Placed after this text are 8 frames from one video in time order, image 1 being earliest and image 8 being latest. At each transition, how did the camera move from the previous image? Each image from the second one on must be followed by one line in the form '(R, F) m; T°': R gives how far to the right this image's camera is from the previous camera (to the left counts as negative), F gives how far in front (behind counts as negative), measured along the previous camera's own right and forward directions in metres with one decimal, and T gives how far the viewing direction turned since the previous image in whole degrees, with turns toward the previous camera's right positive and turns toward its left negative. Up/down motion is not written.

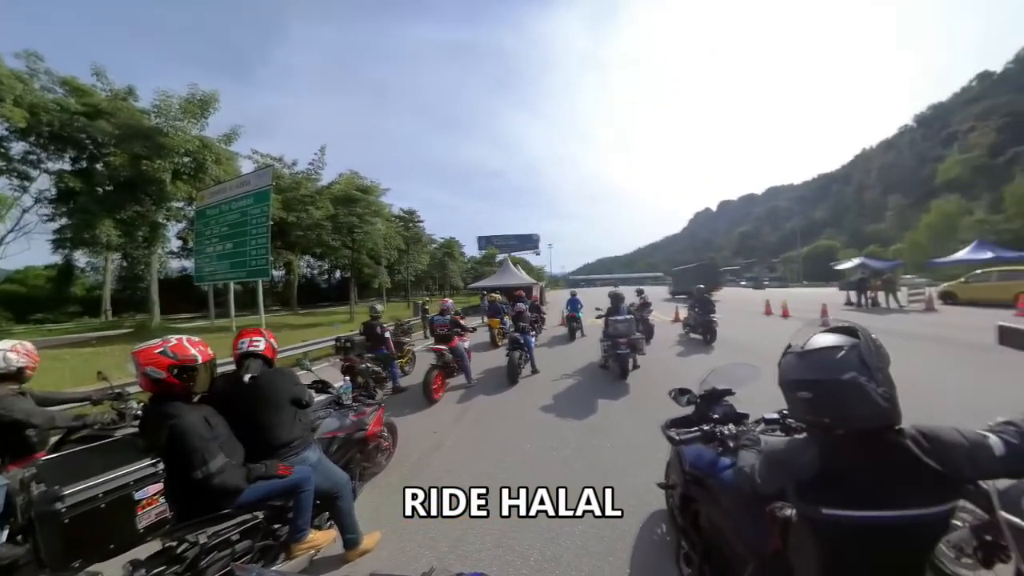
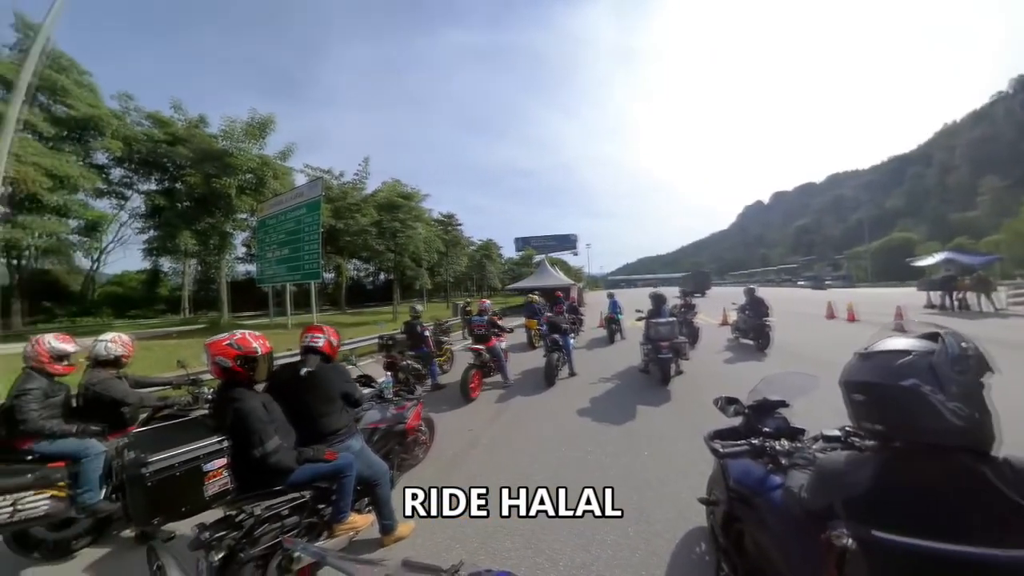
(+0.2, 0.0) m; -9°
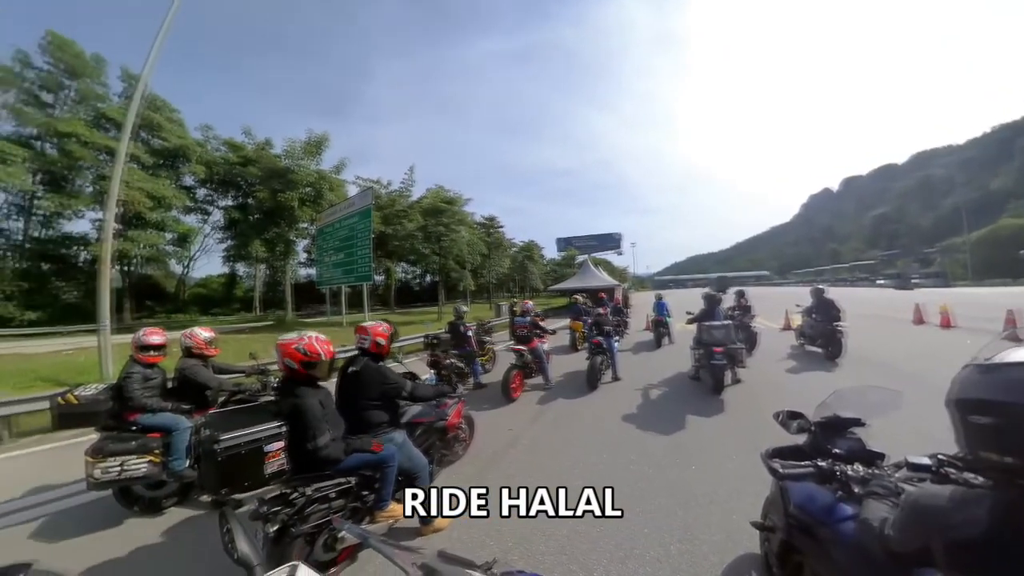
(+0.3, 0.0) m; -10°
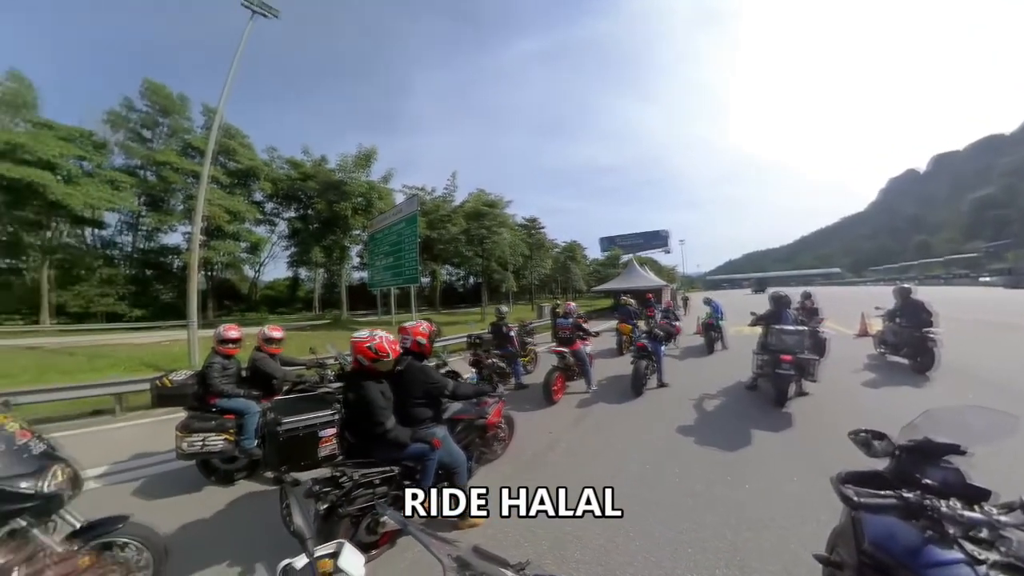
(+0.3, 0.0) m; -10°
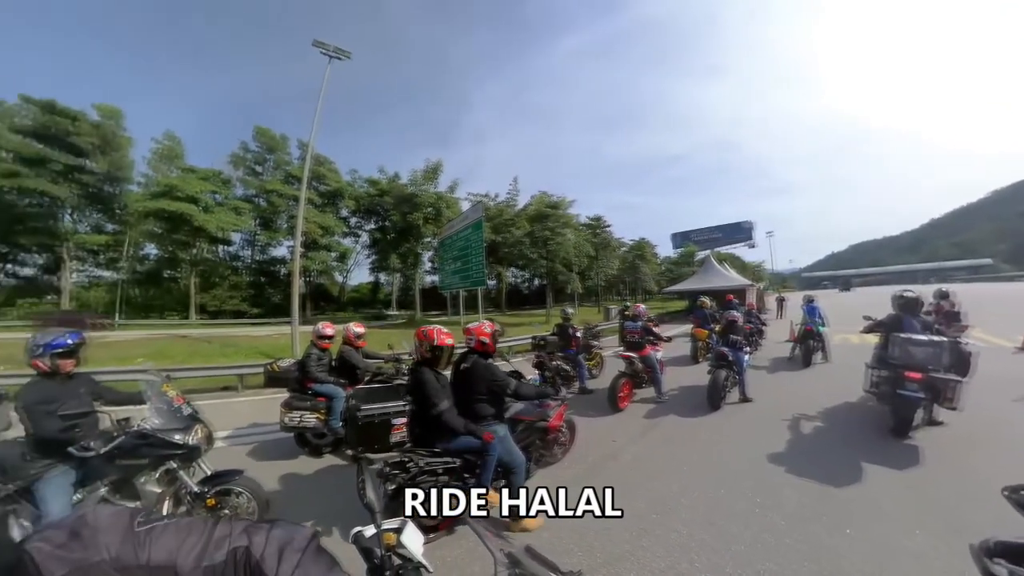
(+0.4, +0.1) m; -16°
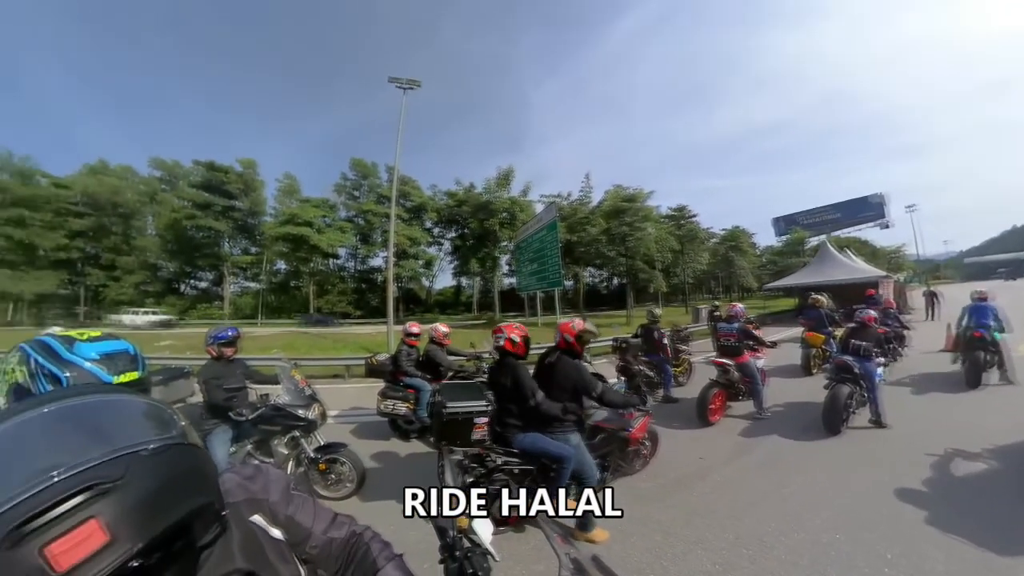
(+0.5, +0.1) m; -19°
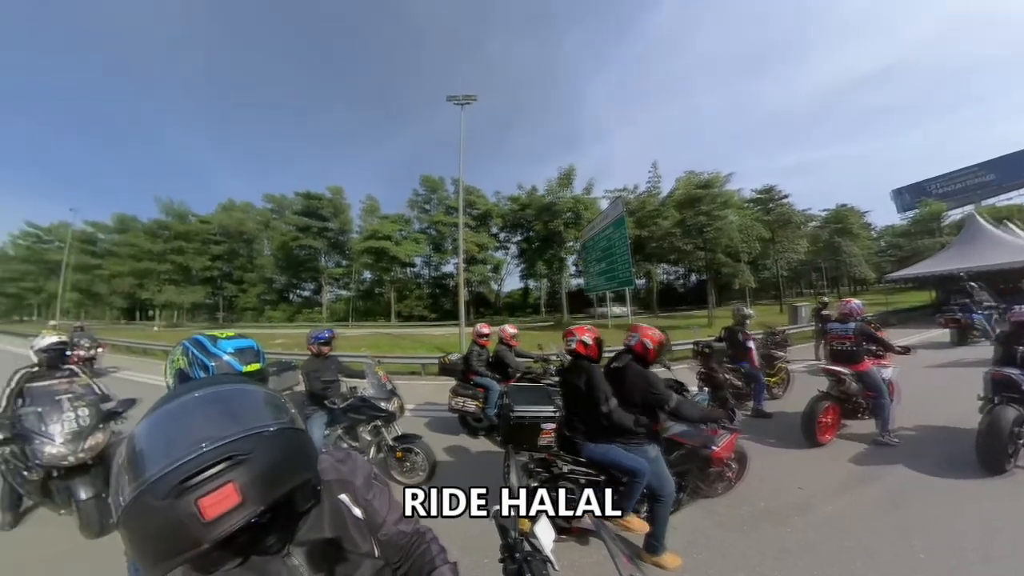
(+0.4, +0.1) m; -16°
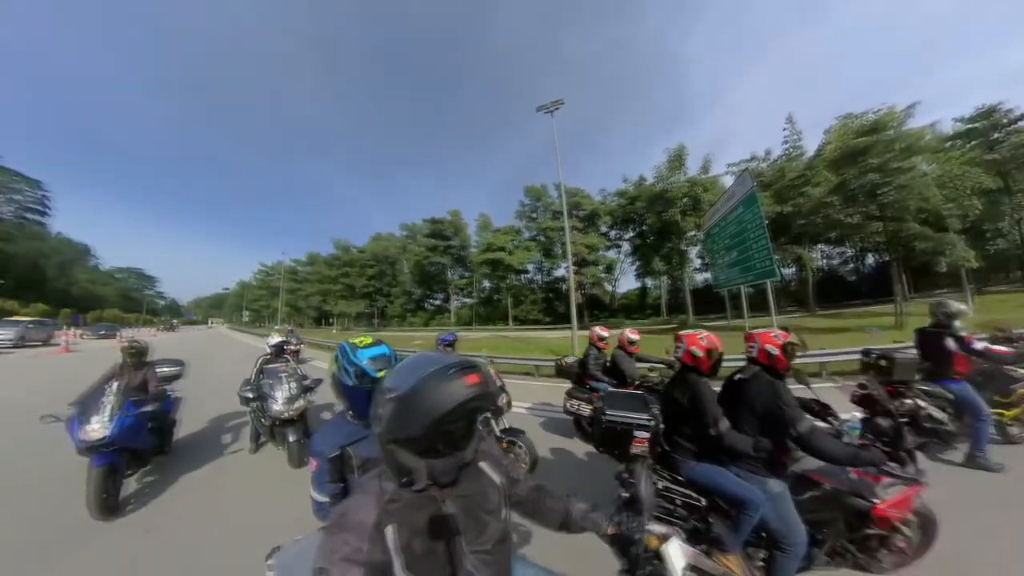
(+0.7, +0.2) m; -28°
